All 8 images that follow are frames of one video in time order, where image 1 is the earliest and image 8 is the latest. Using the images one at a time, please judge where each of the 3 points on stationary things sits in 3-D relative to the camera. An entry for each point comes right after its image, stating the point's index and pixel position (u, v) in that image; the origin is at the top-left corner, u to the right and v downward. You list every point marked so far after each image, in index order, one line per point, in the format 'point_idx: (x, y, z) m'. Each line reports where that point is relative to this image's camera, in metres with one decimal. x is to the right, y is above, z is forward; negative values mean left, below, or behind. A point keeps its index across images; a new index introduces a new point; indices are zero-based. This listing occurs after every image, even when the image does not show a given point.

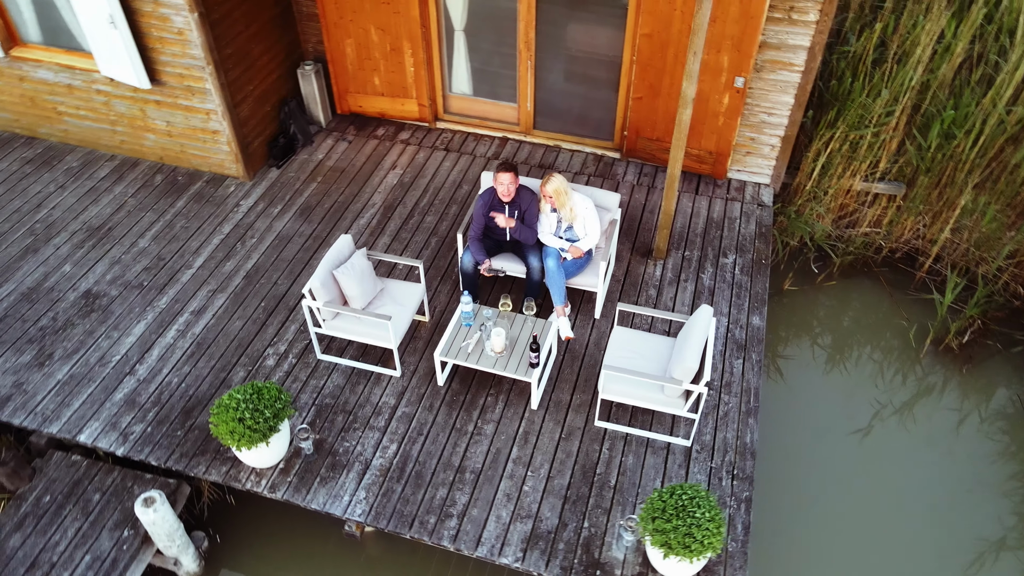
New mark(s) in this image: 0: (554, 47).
0: (+0.3, +1.8, +5.7) m
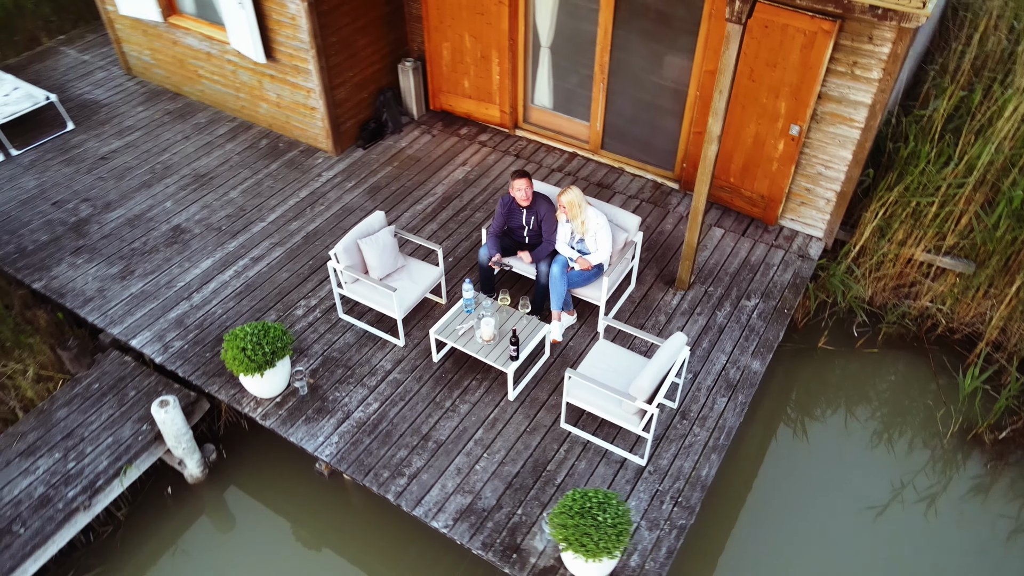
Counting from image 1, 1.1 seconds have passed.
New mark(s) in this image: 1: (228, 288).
0: (+0.9, +1.7, +5.9) m
1: (-2.0, 0.0, +5.4) m
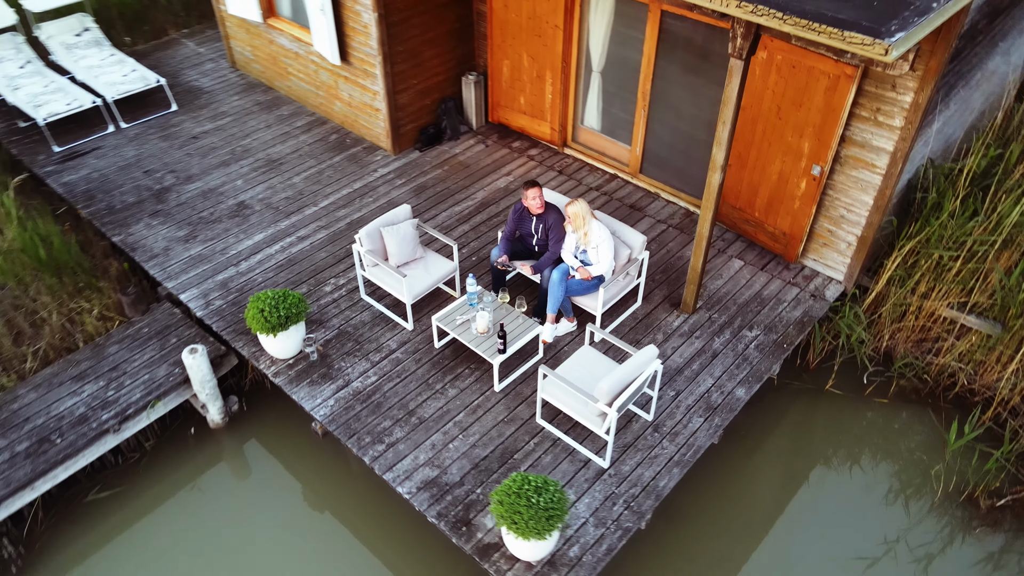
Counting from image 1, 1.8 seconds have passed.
0: (+1.3, +1.5, +6.2) m
1: (-1.9, +0.2, +6.0) m
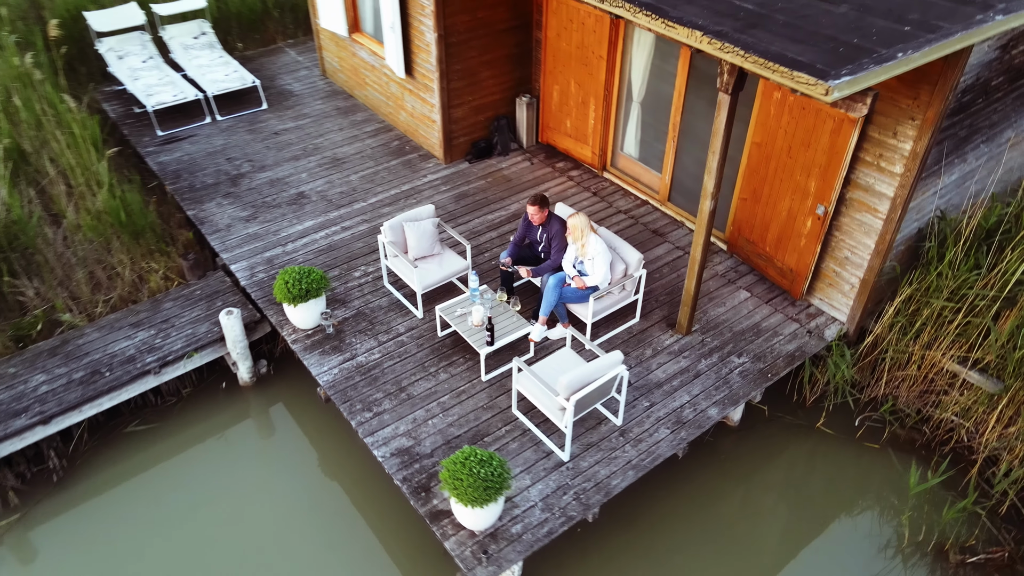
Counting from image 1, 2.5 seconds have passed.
0: (+1.5, +1.3, +6.5) m
1: (-1.7, +0.4, +6.6) m
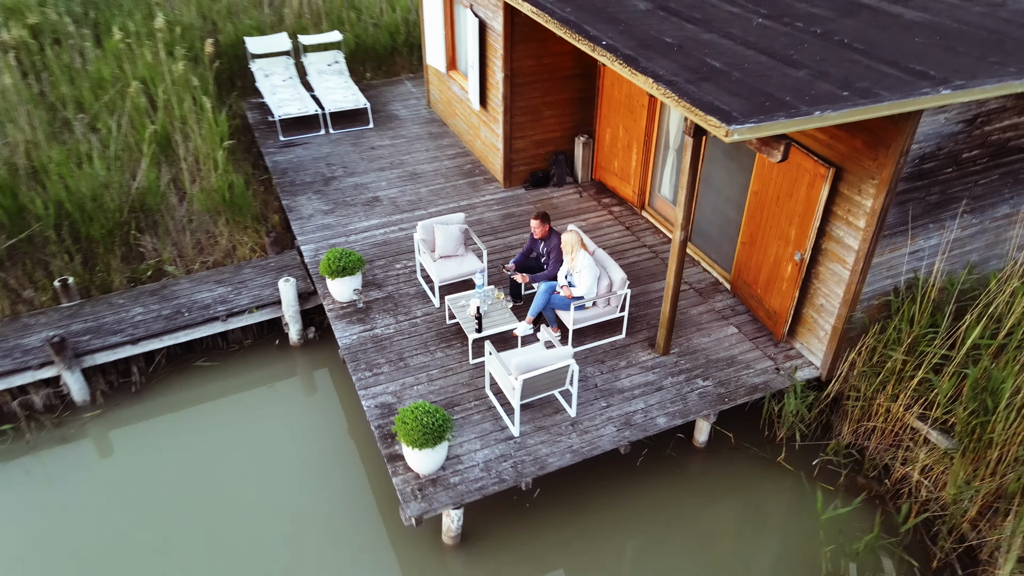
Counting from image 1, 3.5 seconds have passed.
0: (+1.8, +1.0, +7.1) m
1: (-1.4, +0.5, +7.8) m
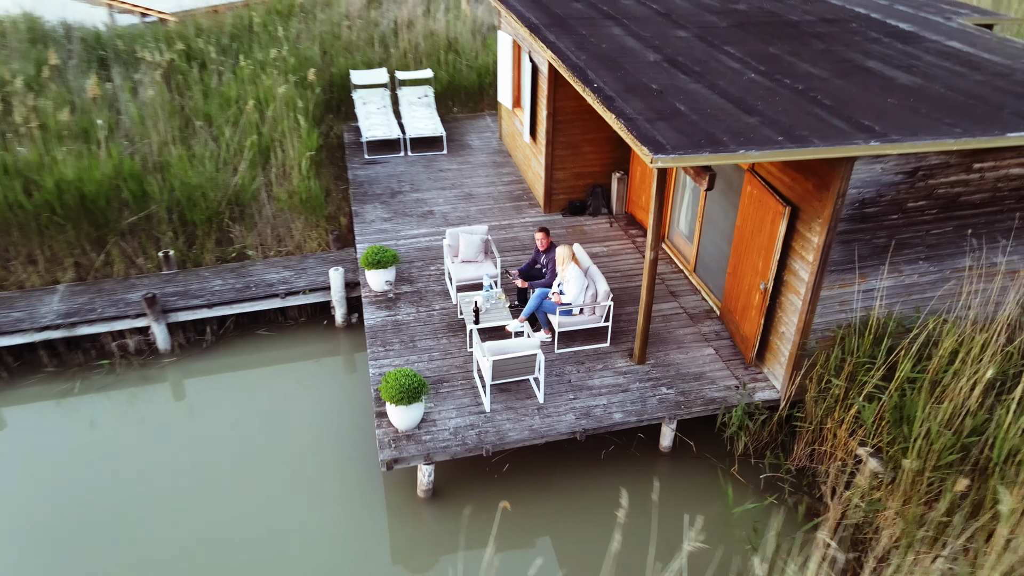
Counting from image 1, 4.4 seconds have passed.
0: (+2.0, +0.7, +7.8) m
1: (-1.1, +0.5, +9.1) m
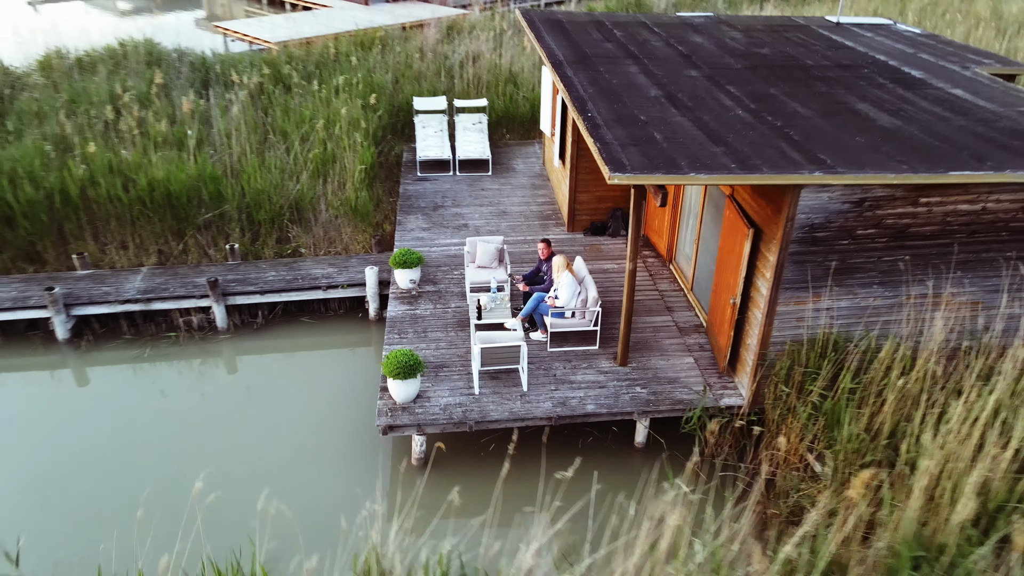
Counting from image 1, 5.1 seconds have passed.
0: (+2.1, +0.5, +8.5) m
1: (-0.9, +0.5, +10.1) m
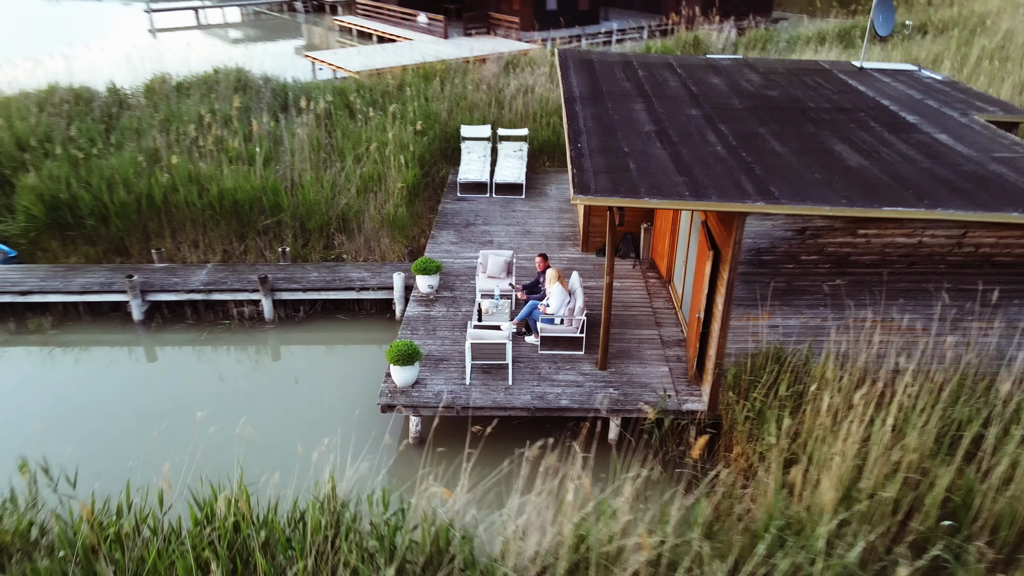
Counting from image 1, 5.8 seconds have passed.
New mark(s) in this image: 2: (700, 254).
0: (+2.2, +0.3, +9.4) m
1: (-0.6, +0.4, +11.3) m
2: (+2.1, +0.4, +8.4) m
